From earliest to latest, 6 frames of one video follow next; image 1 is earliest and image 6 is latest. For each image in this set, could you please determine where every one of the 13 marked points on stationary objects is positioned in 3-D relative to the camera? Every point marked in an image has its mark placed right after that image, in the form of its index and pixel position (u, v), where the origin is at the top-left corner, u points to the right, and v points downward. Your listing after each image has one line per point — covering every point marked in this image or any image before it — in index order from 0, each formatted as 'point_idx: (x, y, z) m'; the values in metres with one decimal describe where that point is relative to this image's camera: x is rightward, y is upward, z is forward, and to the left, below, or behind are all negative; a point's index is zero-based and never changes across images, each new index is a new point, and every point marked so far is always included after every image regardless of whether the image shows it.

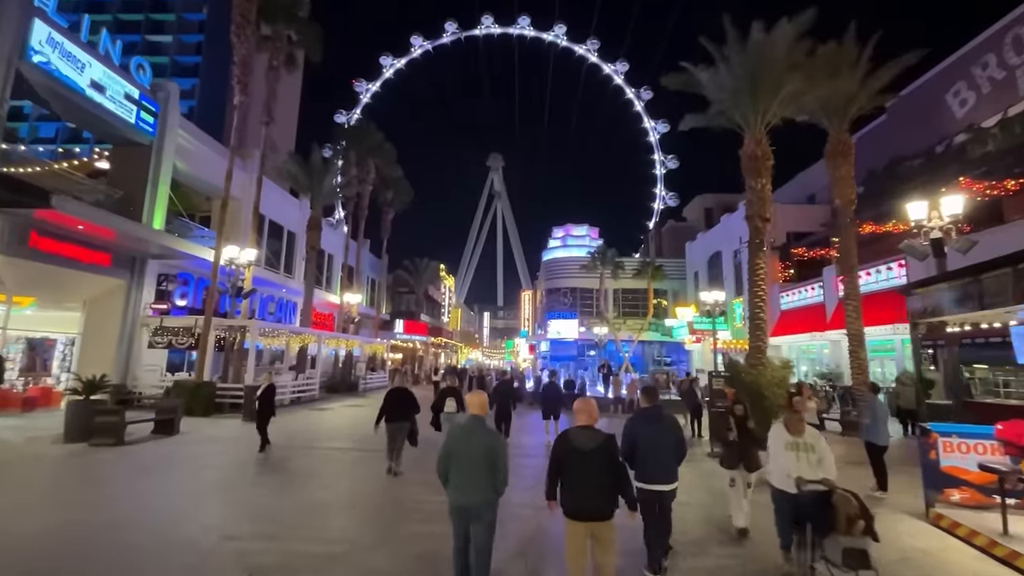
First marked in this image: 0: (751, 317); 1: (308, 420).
0: (+6.3, -0.7, +15.2) m
1: (-6.9, -4.5, +19.6) m
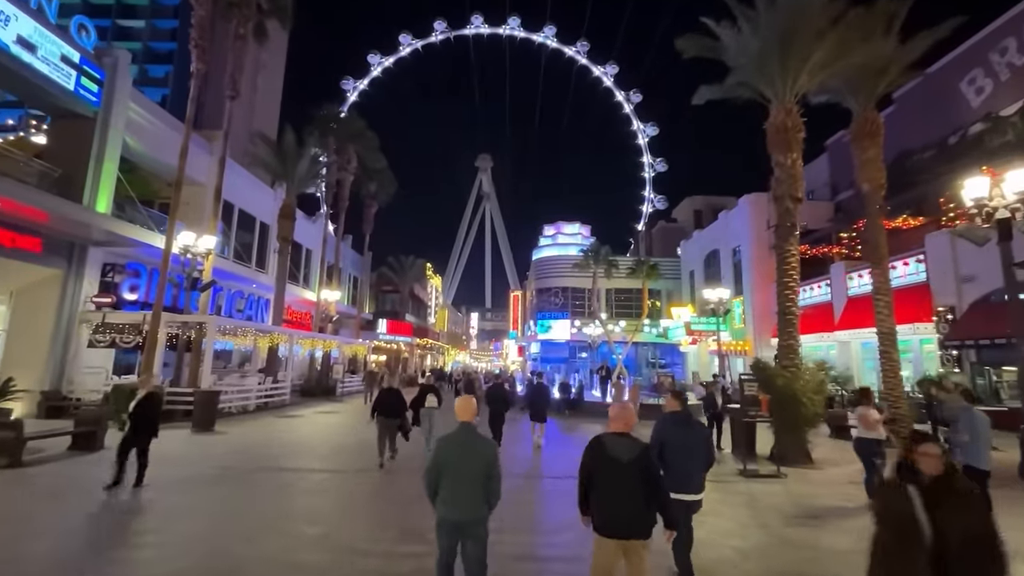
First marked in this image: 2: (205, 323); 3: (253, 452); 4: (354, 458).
0: (+6.1, -0.5, +13.1) m
1: (-7.2, -4.2, +17.2) m
2: (-9.9, -1.2, +18.6) m
3: (-6.1, -3.9, +13.7) m
4: (-3.5, -3.9, +13.3) m
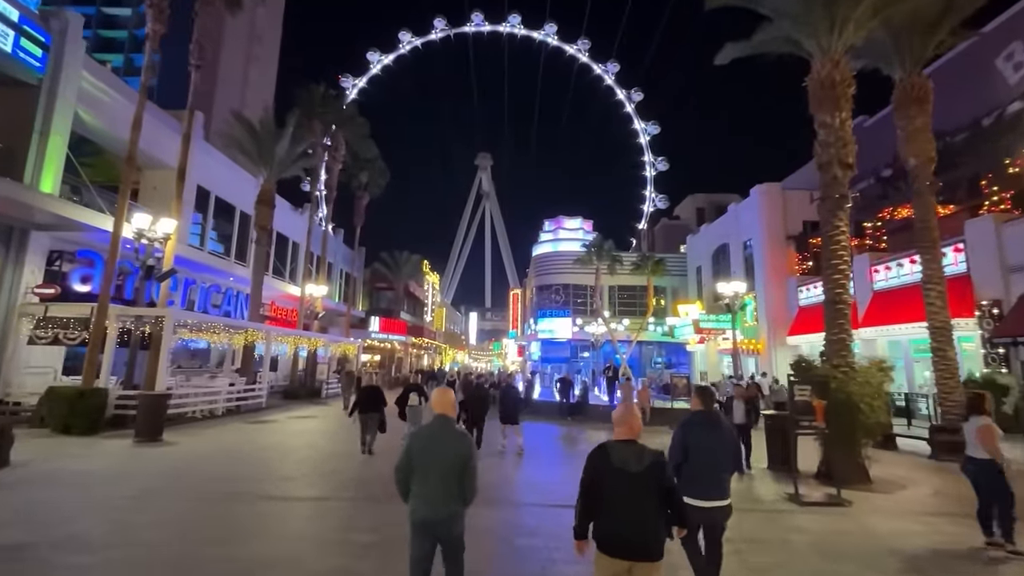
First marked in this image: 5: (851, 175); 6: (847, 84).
0: (+6.0, -0.2, +11.0) m
1: (-7.3, -3.9, +15.1) m
2: (-10.0, -0.8, +16.5) m
3: (-6.2, -3.5, +11.5) m
4: (-3.6, -3.6, +11.1) m
5: (+6.7, +2.2, +11.3) m
6: (+6.8, +4.1, +11.7) m
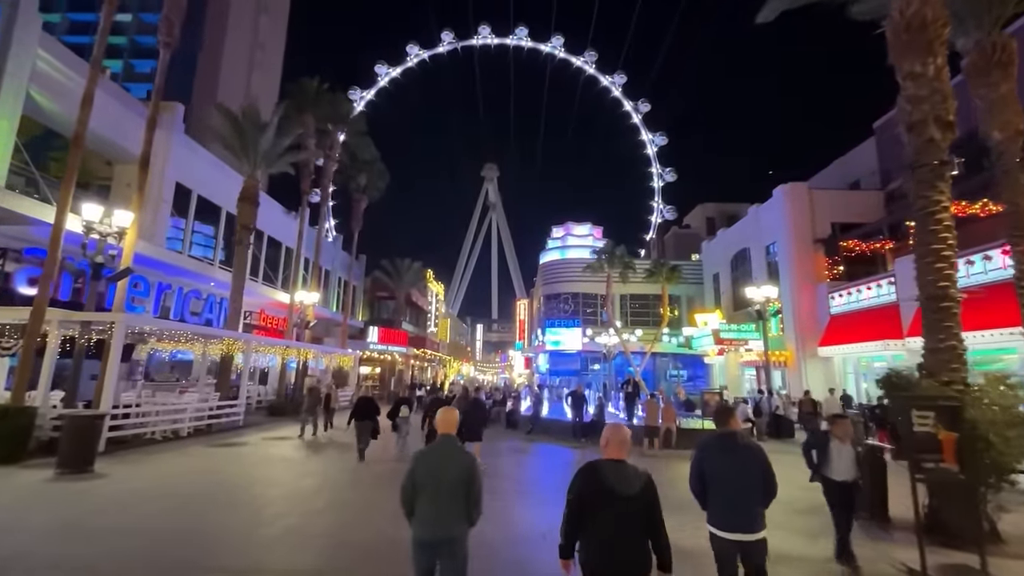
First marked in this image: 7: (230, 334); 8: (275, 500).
0: (+6.1, -0.1, +8.5) m
1: (-7.1, -3.9, +12.7) m
2: (-9.8, -0.9, +14.2) m
3: (-6.1, -3.5, +9.1) m
4: (-3.5, -3.5, +8.7) m
5: (+6.8, +2.3, +8.9) m
6: (+6.9, +4.2, +9.3) m
7: (-9.9, -1.6, +20.1) m
8: (-4.0, -3.6, +9.7) m
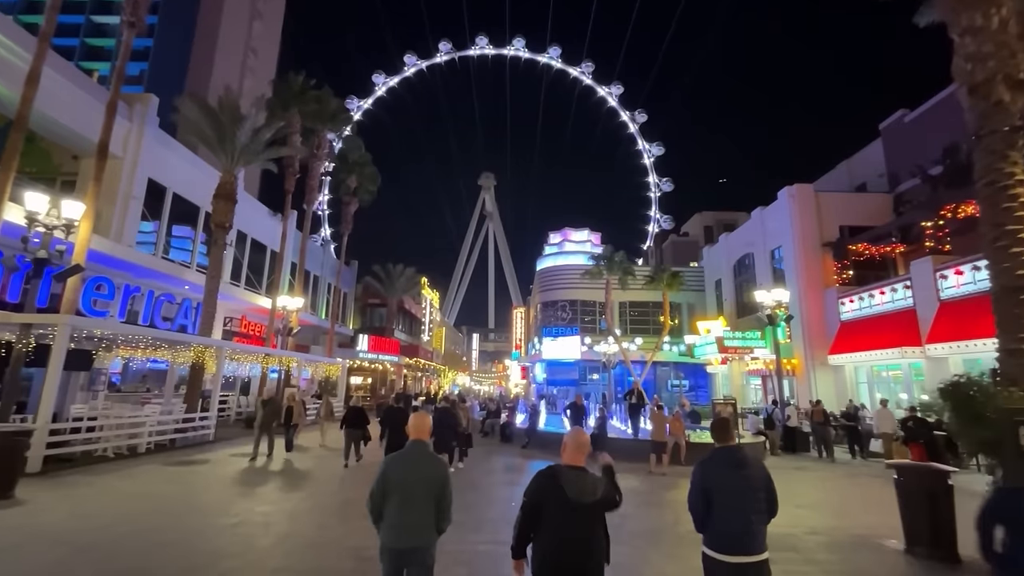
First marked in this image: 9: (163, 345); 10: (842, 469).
0: (+6.0, 0.0, +7.0) m
1: (-7.3, -3.8, +11.1) m
2: (-10.0, -0.8, +12.6) m
3: (-6.2, -3.3, +7.5) m
4: (-3.6, -3.3, +7.1) m
5: (+6.6, +2.4, +7.5) m
6: (+6.7, +4.3, +7.9) m
7: (-10.1, -1.7, +18.5) m
8: (-4.2, -3.5, +8.2) m
9: (-10.9, -1.8, +18.0) m
10: (+9.3, -5.1, +16.3) m
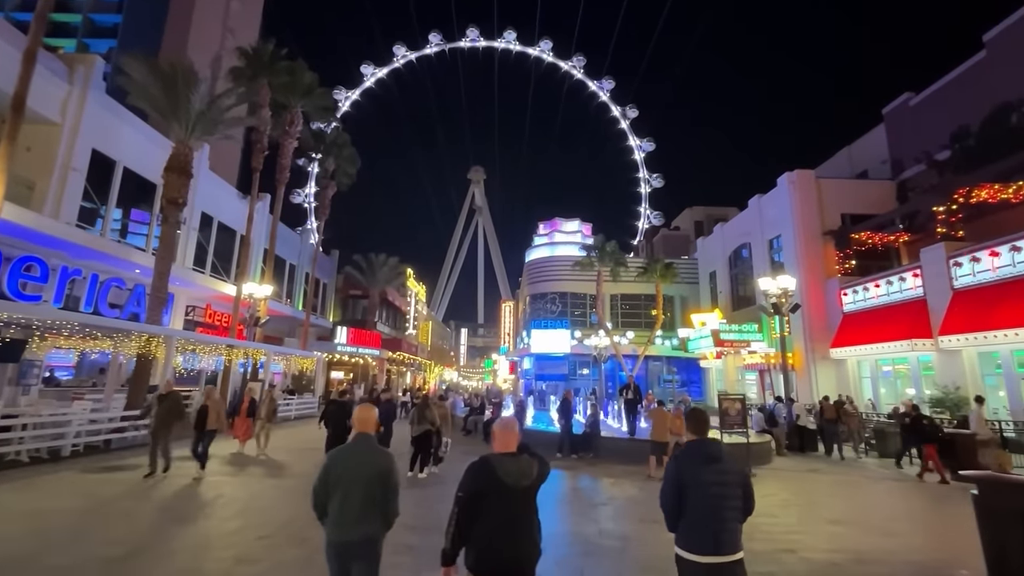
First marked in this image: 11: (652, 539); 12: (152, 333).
0: (+5.7, +0.4, +5.3) m
1: (-7.7, -3.4, +9.2) m
2: (-10.4, -0.4, +10.6) m
3: (-6.5, -2.9, +5.6) m
4: (-3.9, -2.9, +5.3) m
5: (+6.3, +2.8, +5.8) m
6: (+6.4, +4.7, +6.2) m
7: (-10.6, -1.2, +16.5) m
8: (-4.5, -3.0, +6.3) m
9: (-11.4, -1.2, +16.0) m
10: (+8.9, -4.7, +14.7) m
11: (+2.0, -3.5, +8.1) m
12: (-10.6, -1.3, +16.9) m
